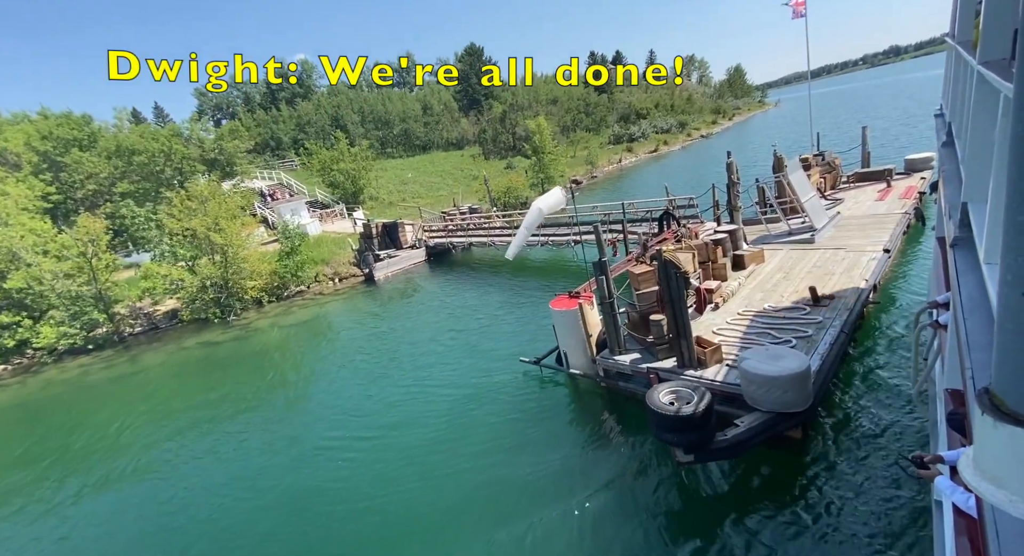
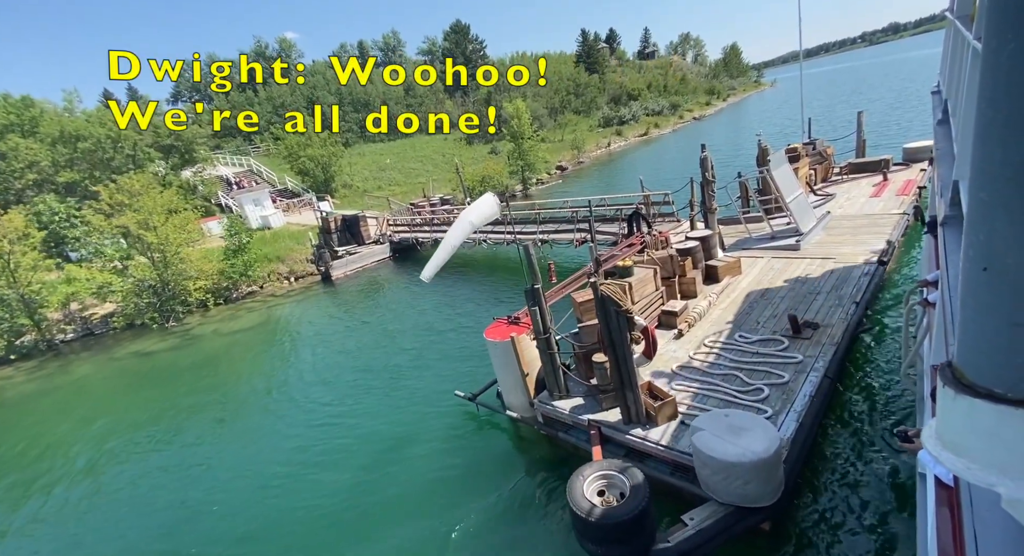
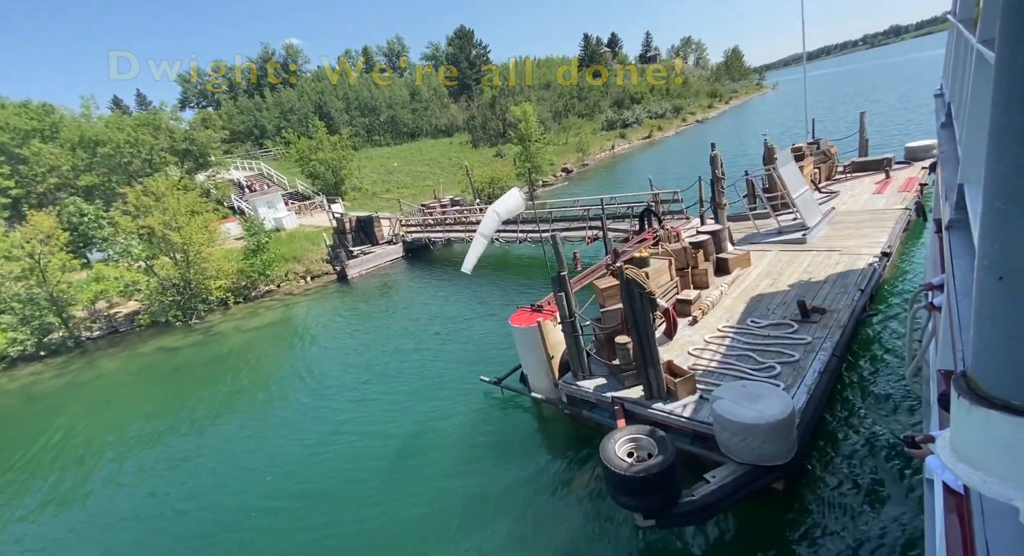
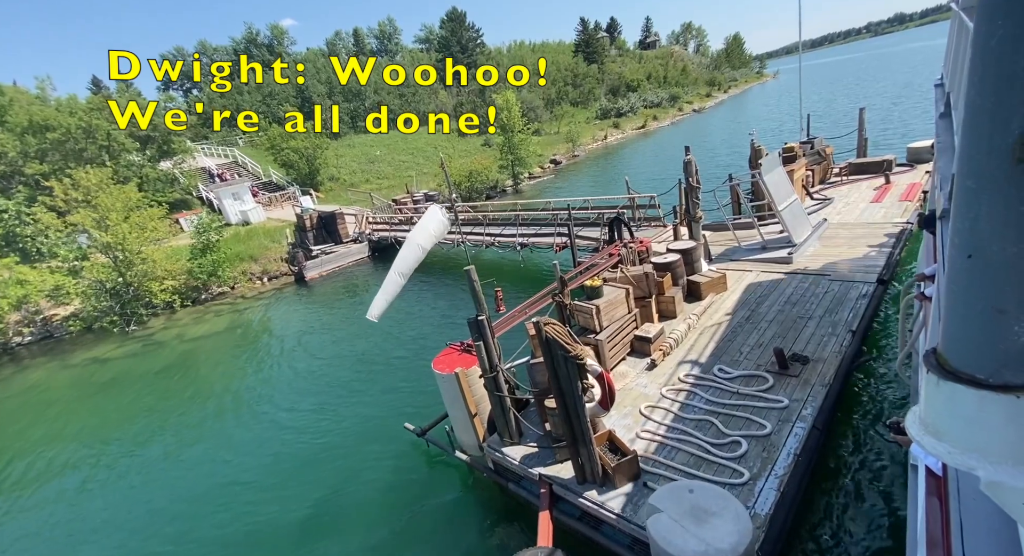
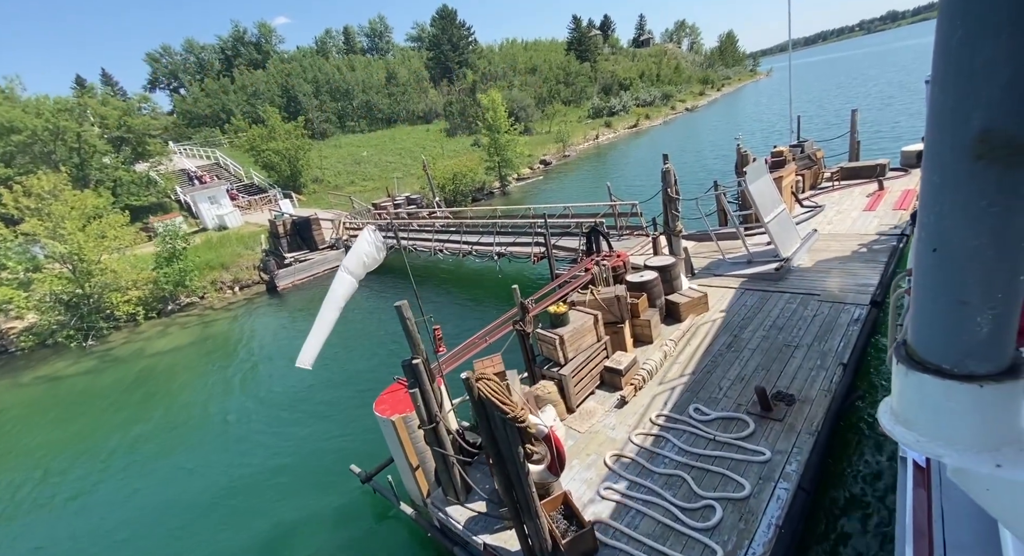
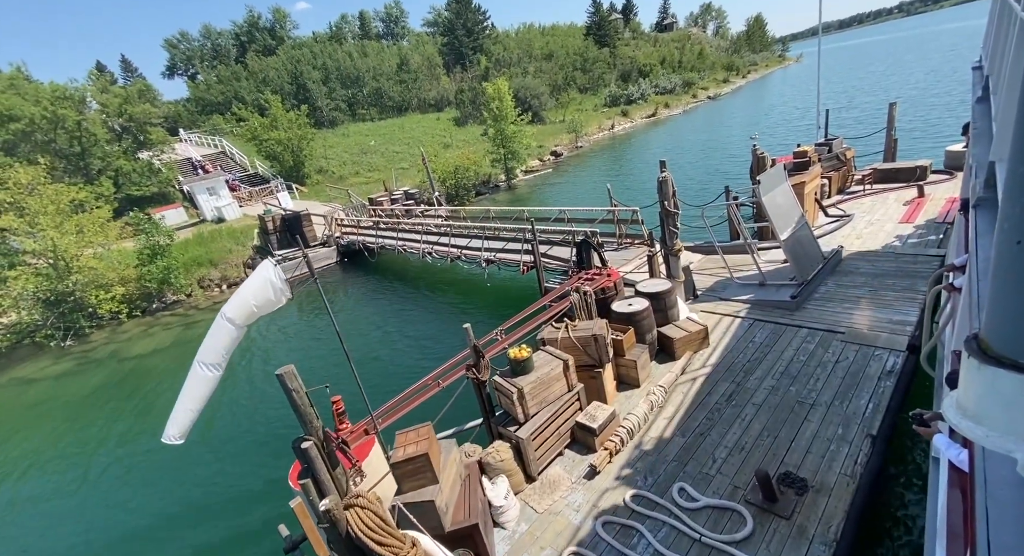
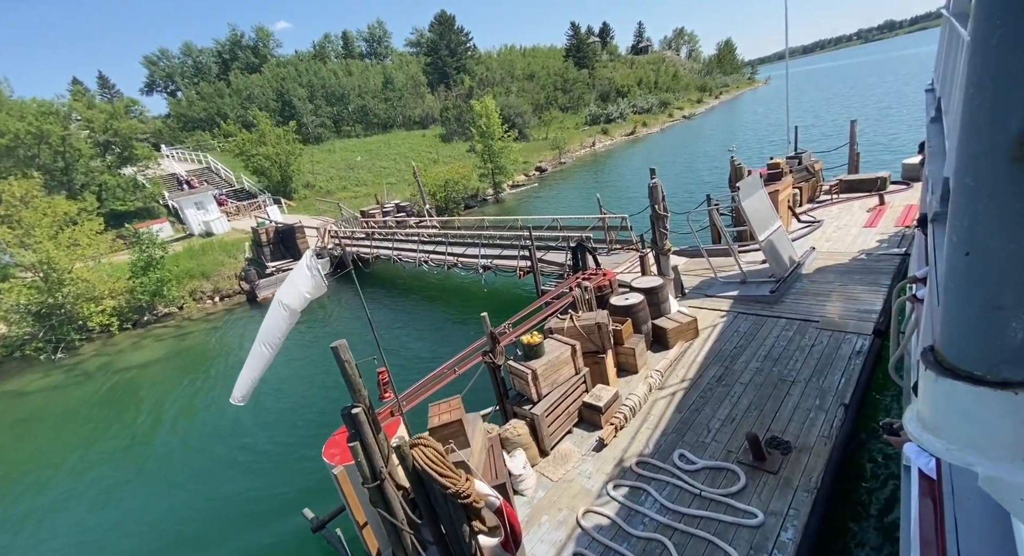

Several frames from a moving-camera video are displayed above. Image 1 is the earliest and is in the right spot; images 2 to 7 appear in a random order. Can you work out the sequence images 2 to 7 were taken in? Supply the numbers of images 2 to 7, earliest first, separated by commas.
3, 2, 4, 5, 7, 6
